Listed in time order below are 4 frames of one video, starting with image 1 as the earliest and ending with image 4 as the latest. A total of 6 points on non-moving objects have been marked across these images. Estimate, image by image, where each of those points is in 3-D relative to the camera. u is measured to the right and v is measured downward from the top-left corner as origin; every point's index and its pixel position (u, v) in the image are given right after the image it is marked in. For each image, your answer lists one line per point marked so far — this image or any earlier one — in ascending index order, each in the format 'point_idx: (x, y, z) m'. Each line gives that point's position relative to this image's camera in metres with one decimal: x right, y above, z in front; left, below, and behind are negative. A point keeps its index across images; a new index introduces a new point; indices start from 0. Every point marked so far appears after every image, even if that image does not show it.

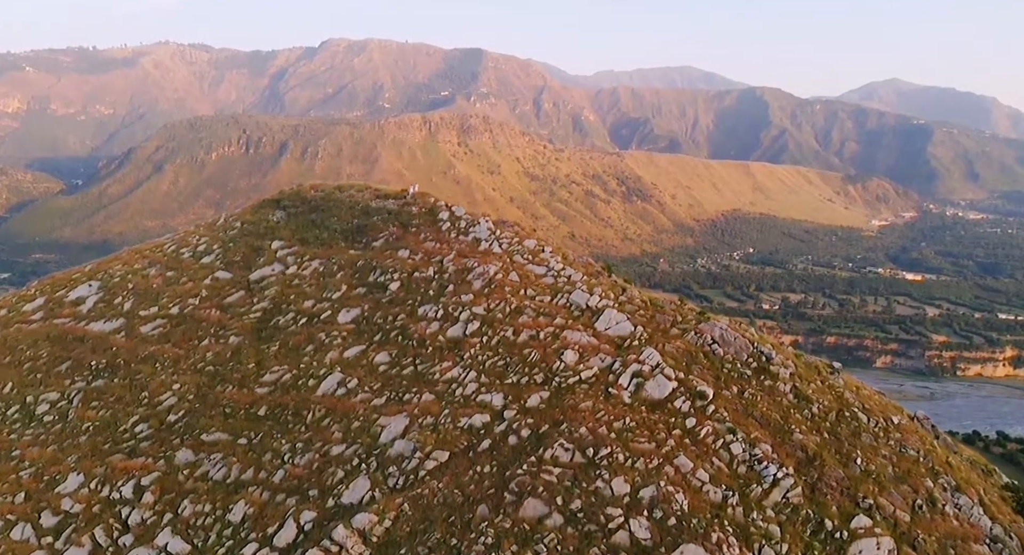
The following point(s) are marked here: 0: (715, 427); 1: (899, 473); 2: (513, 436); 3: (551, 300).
0: (+4.0, -3.0, +15.9) m
1: (+7.9, -4.0, +16.4) m
2: (0.0, -3.1, +15.7) m
3: (+1.0, -0.6, +19.8) m
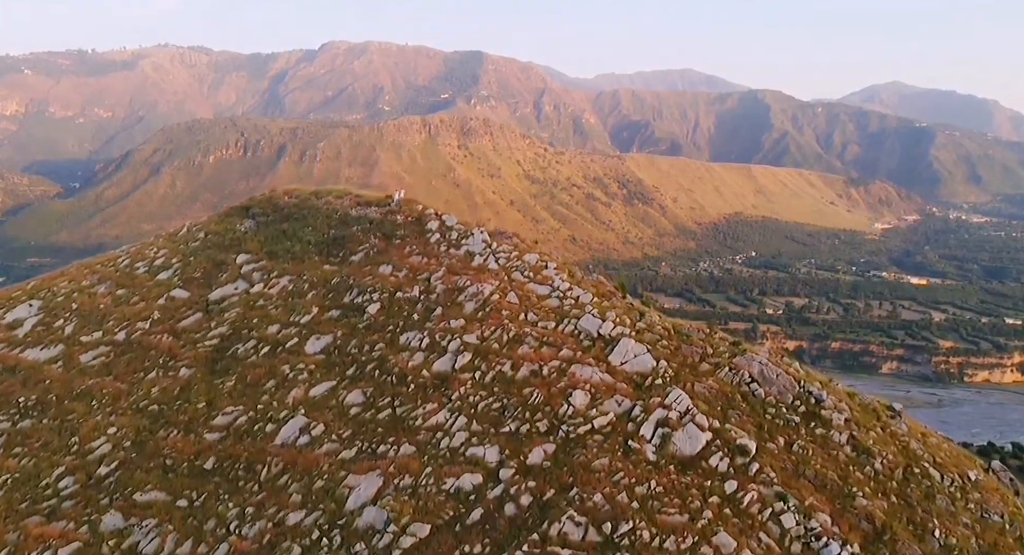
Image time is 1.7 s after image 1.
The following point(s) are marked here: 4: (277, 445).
0: (+4.0, -3.4, +12.8) m
1: (+7.9, -4.5, +13.3) m
2: (0.0, -3.6, +12.6) m
3: (+0.9, -1.0, +16.8) m
4: (-4.4, -3.2, +15.1) m
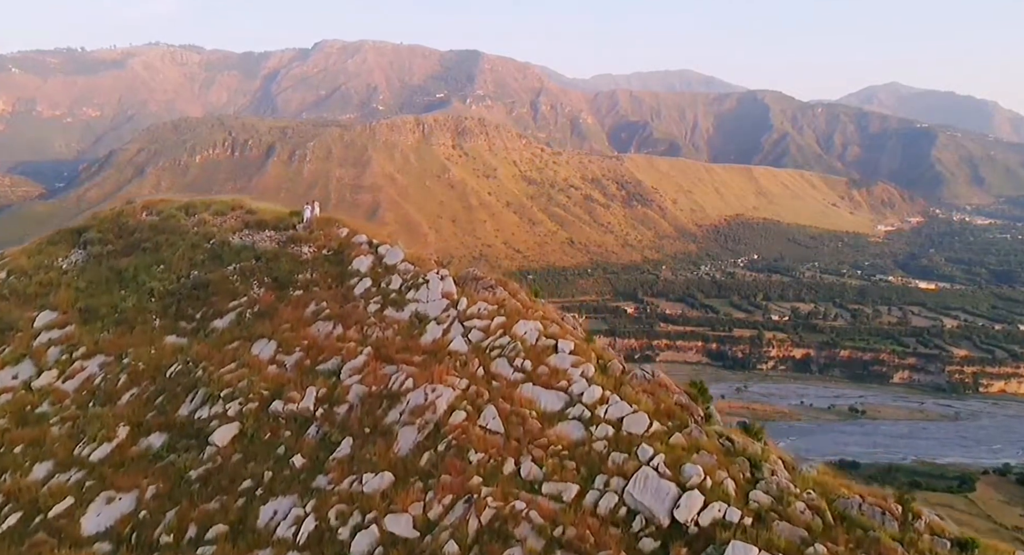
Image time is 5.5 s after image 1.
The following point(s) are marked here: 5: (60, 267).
0: (+3.8, -4.6, +4.1) m
1: (+7.6, -5.6, +4.6) m
2: (-0.3, -4.7, +3.9) m
3: (+0.7, -2.2, +8.1) m
4: (-4.7, -4.3, +6.4) m
5: (-8.1, +0.2, +14.3) m
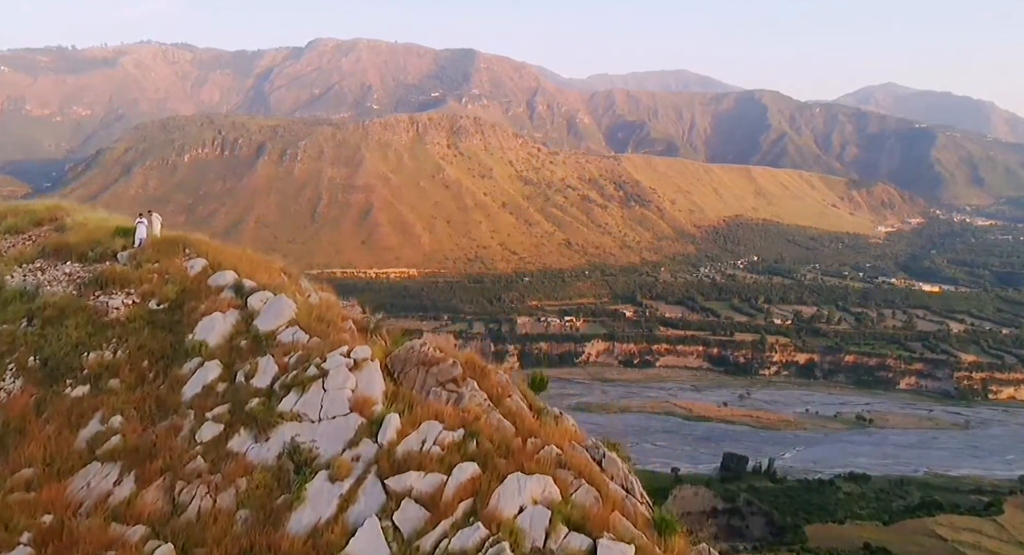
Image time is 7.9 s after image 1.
0: (+3.7, -5.3, -1.6) m
1: (+7.5, -6.3, -1.1) m
2: (-0.3, -5.4, -1.9) m
3: (+0.6, -2.9, +2.3) m
4: (-4.8, -5.0, +0.6) m
5: (-8.3, -0.5, +8.5) m
